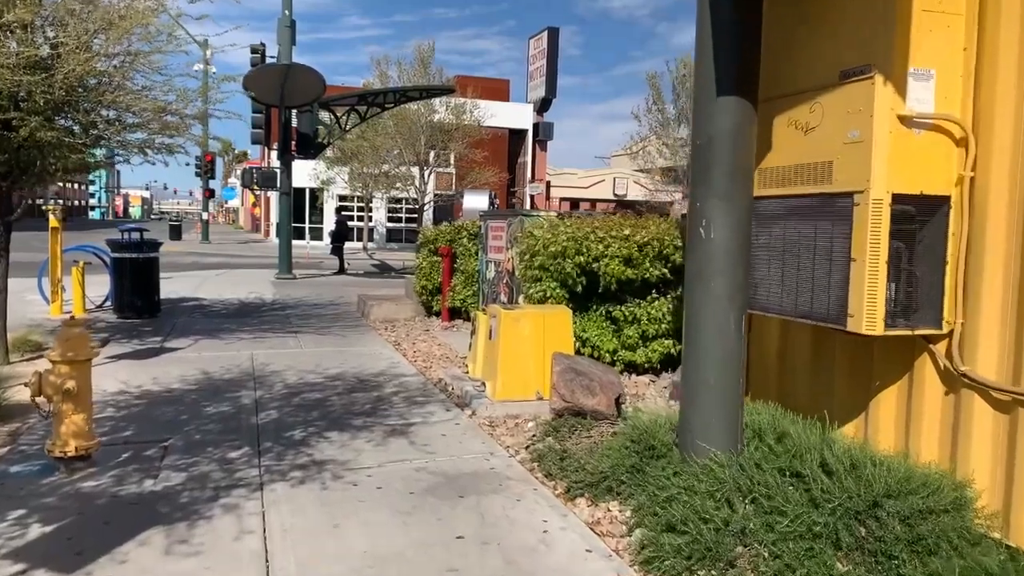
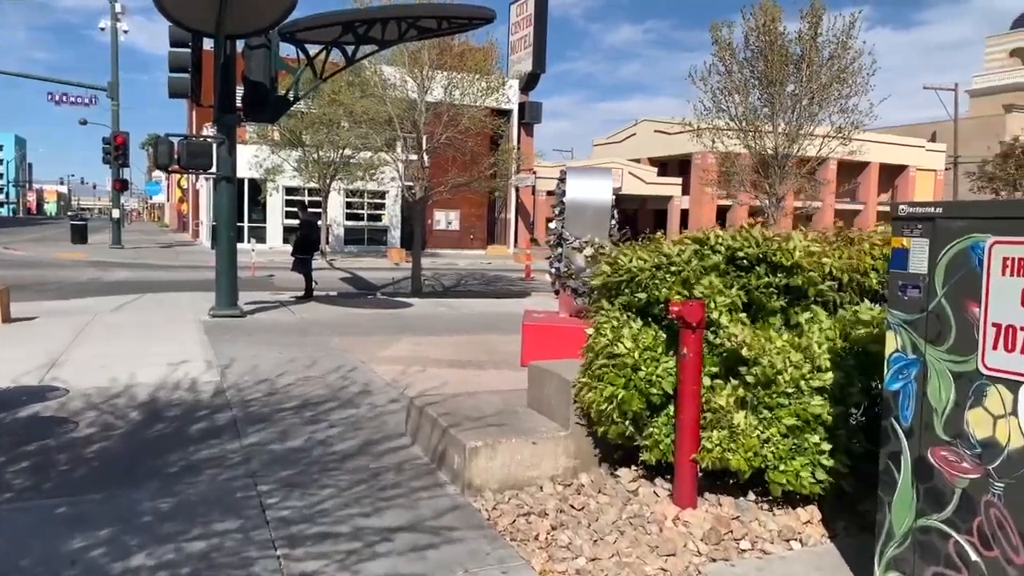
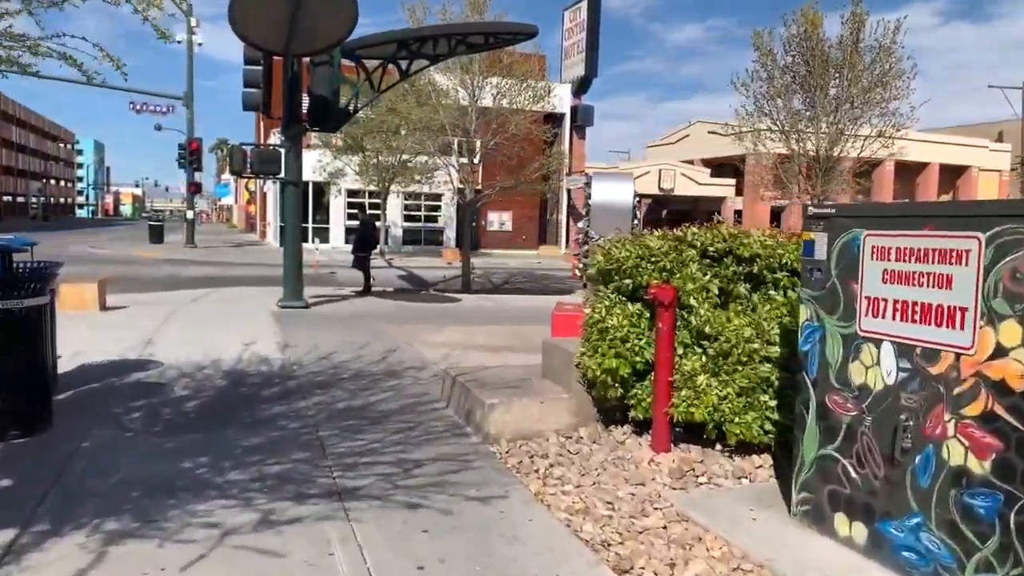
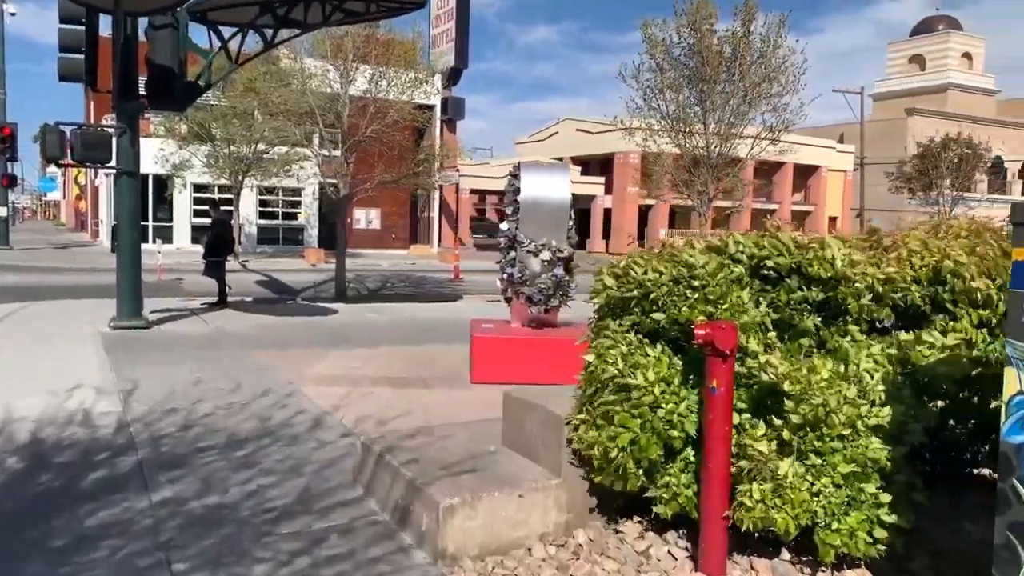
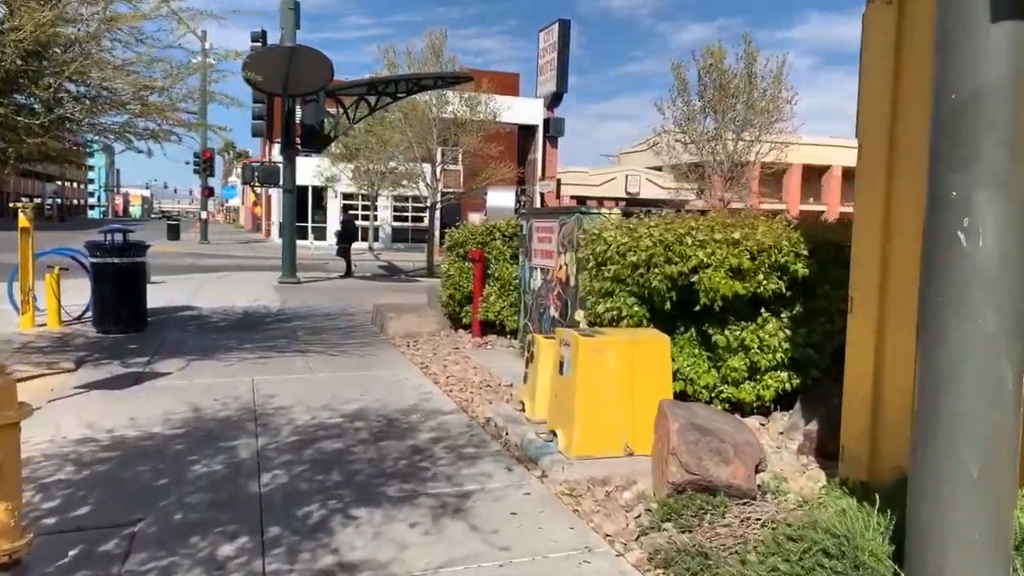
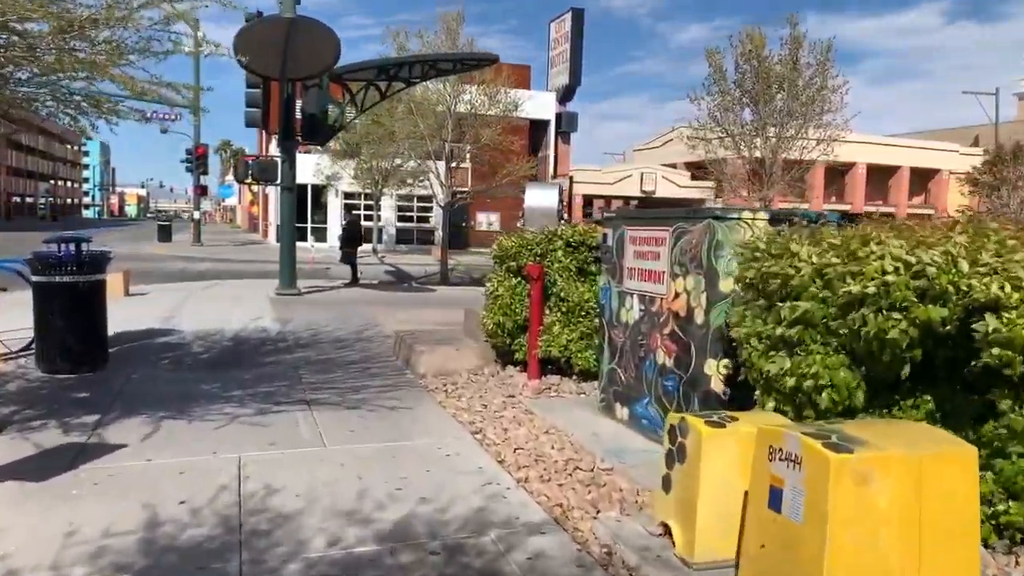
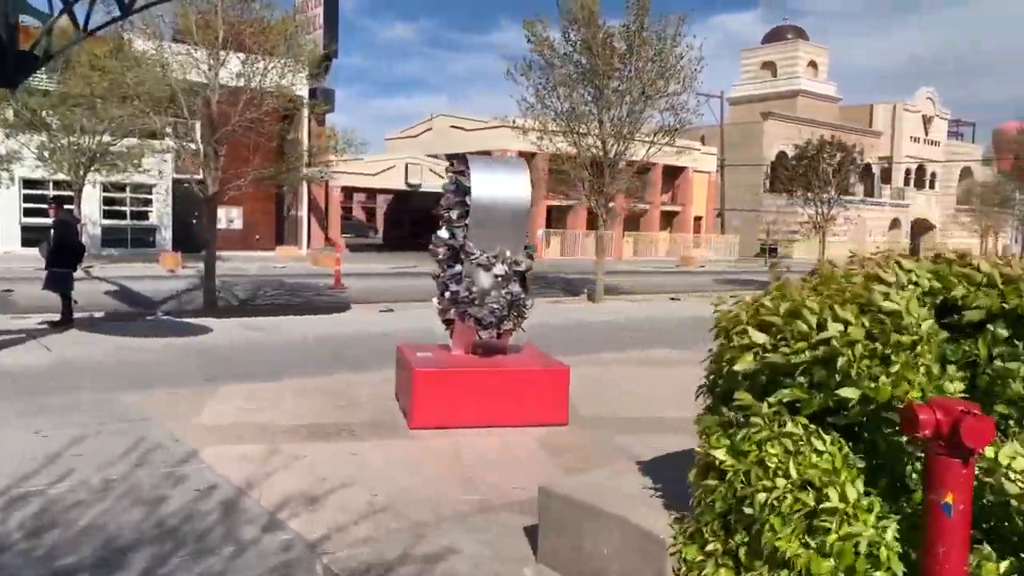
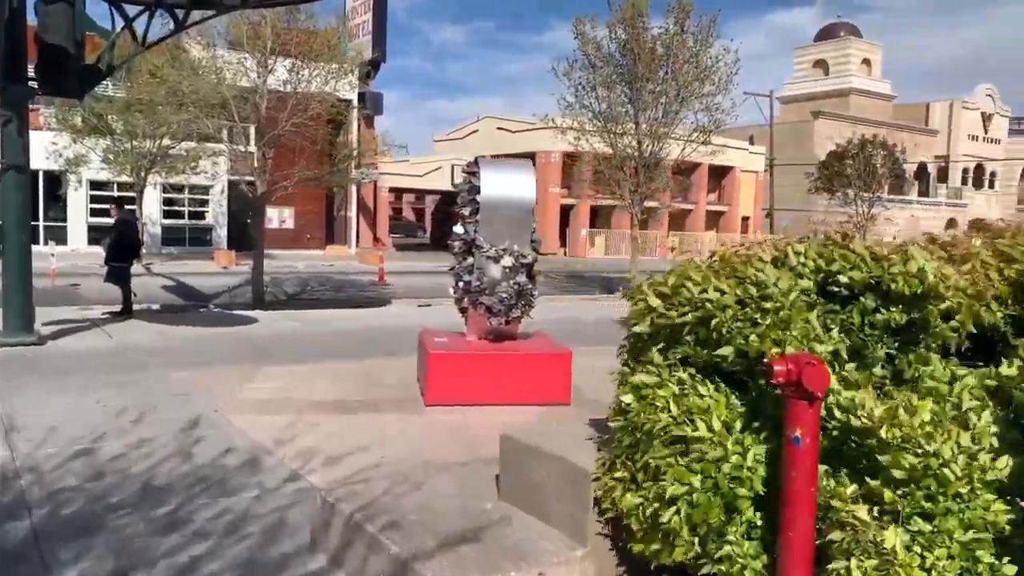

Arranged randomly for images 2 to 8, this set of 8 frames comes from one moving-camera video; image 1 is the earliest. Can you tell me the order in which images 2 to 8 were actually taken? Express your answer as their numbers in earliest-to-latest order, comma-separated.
5, 6, 3, 2, 4, 8, 7
